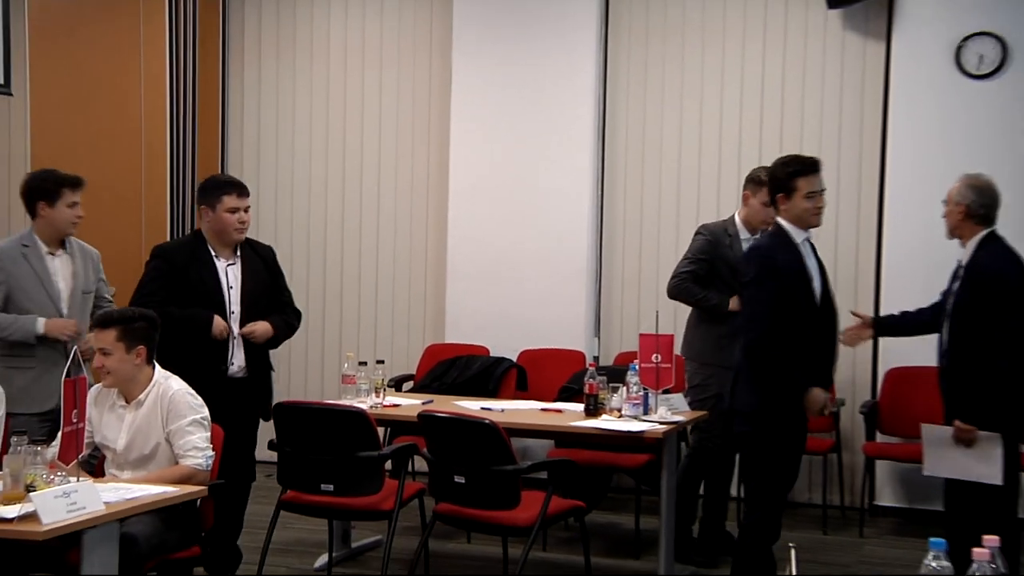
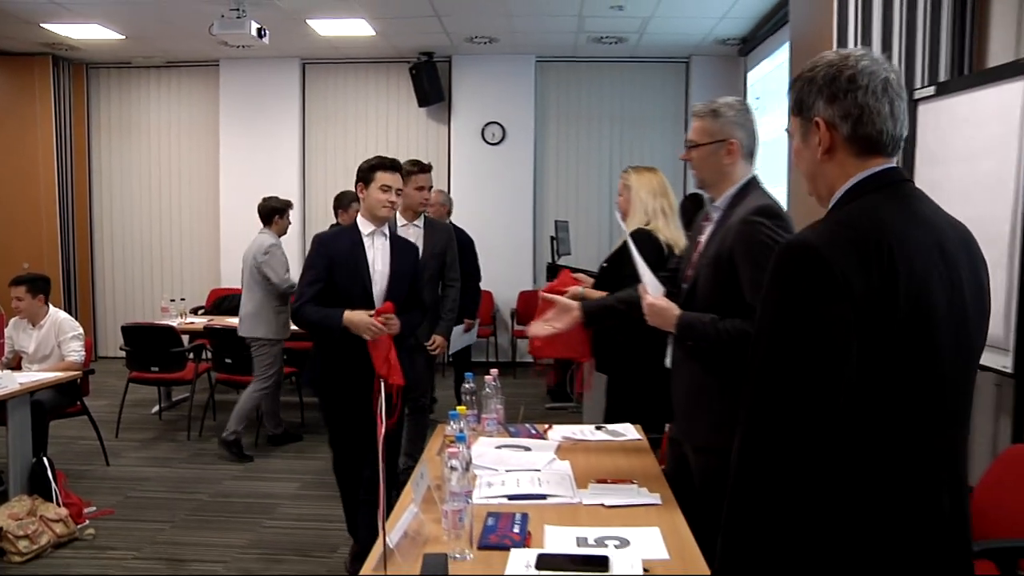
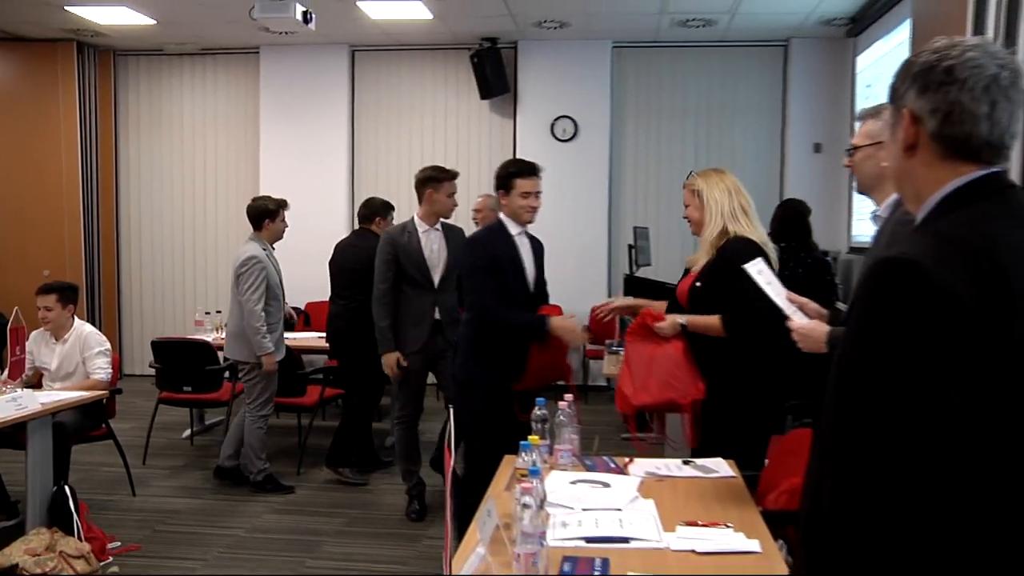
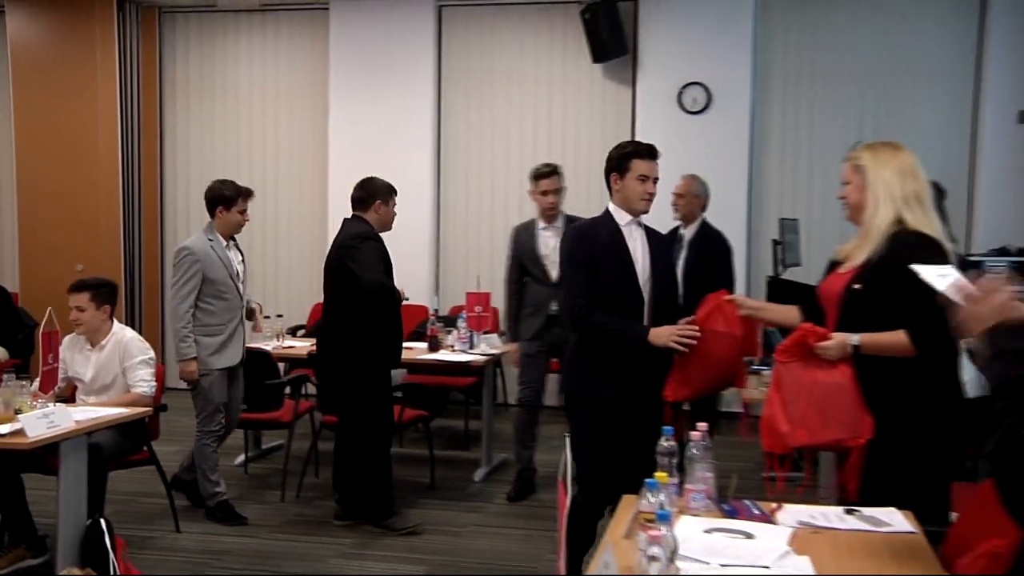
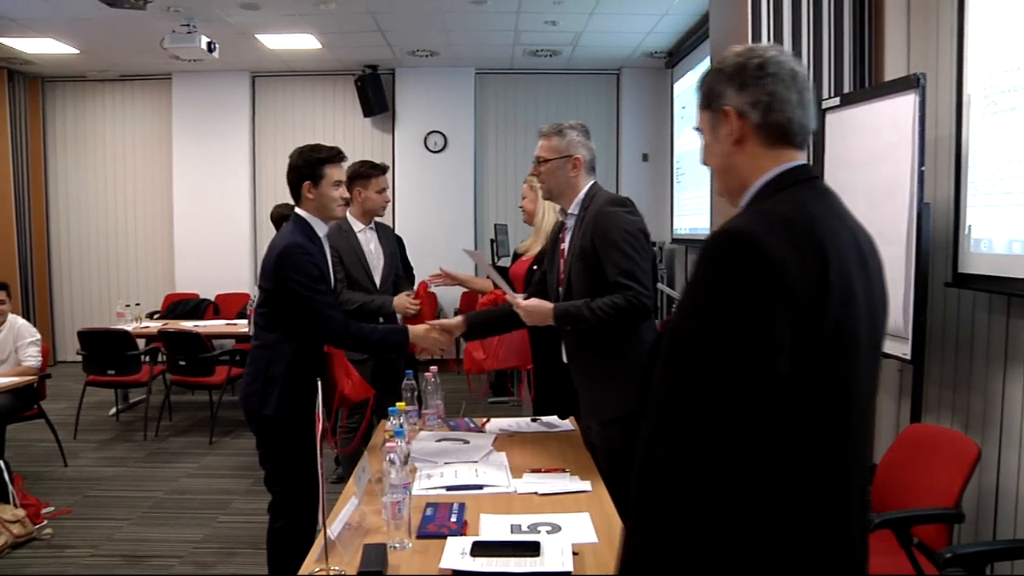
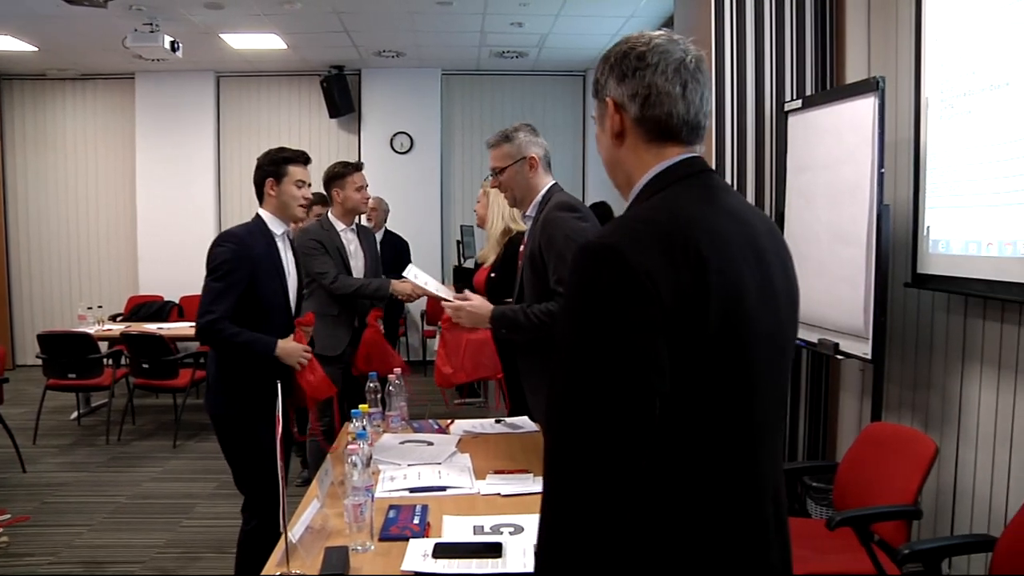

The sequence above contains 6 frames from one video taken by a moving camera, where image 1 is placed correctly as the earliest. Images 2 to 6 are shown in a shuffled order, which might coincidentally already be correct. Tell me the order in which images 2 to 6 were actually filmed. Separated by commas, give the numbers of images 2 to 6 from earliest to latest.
4, 3, 2, 5, 6
